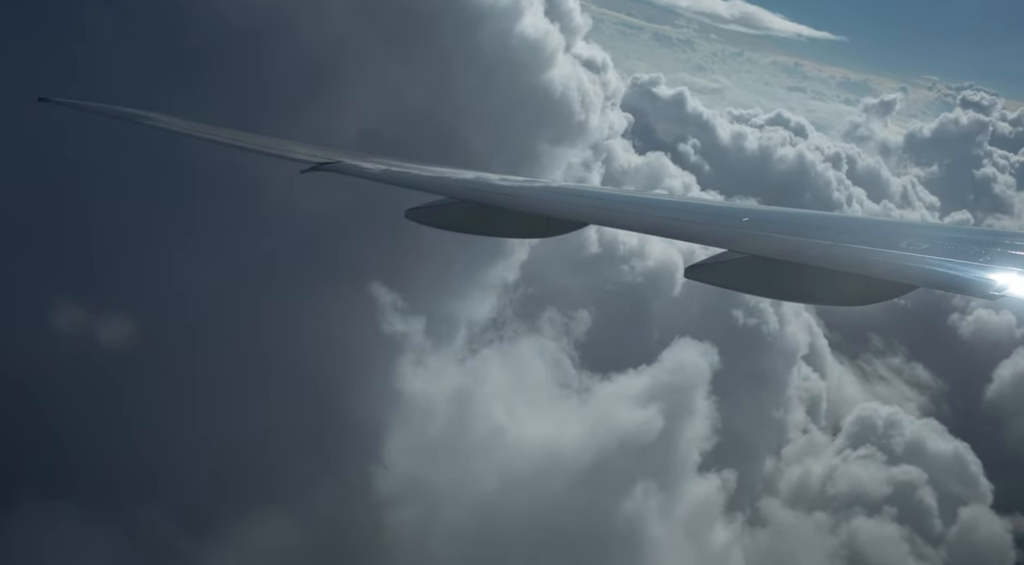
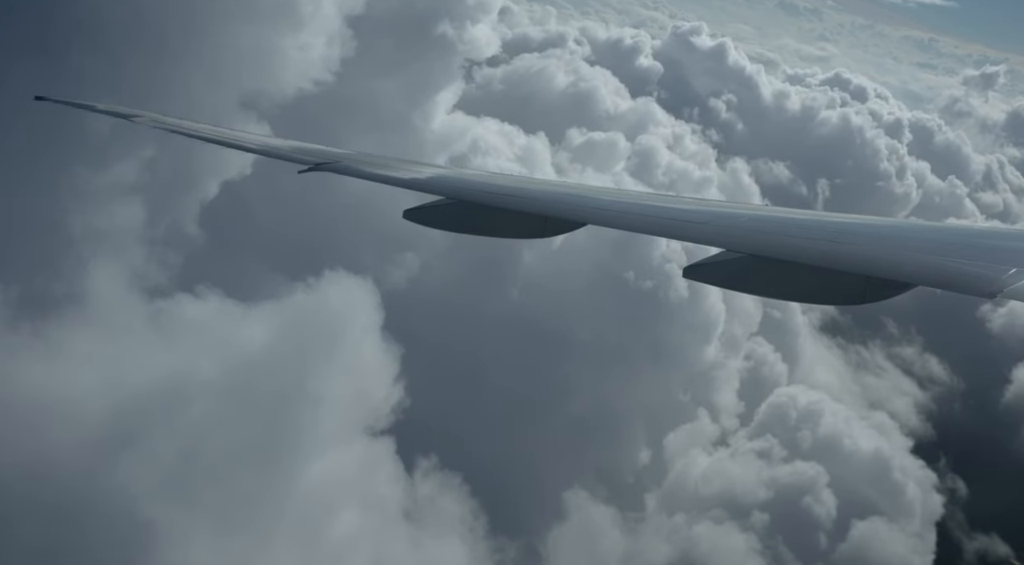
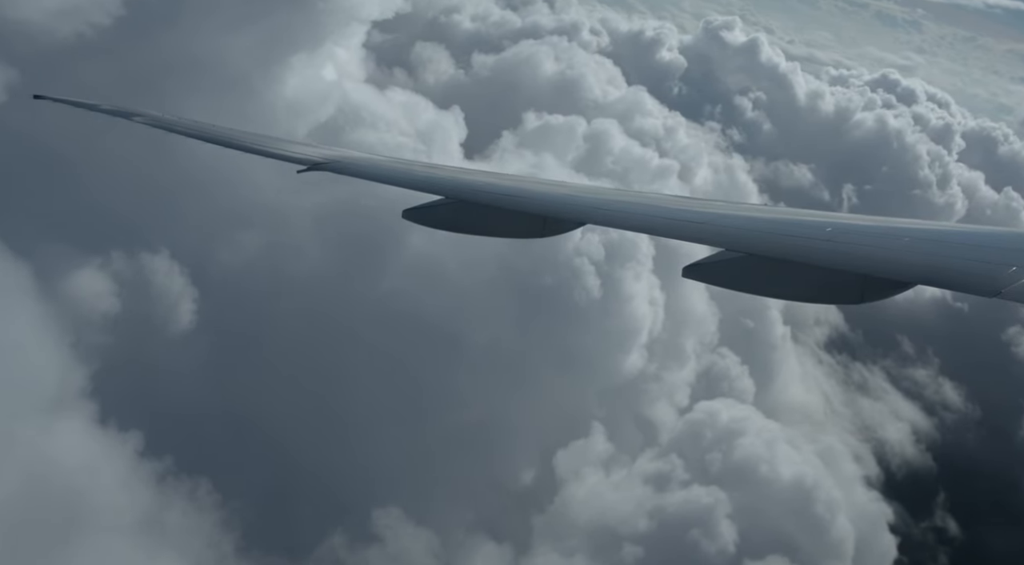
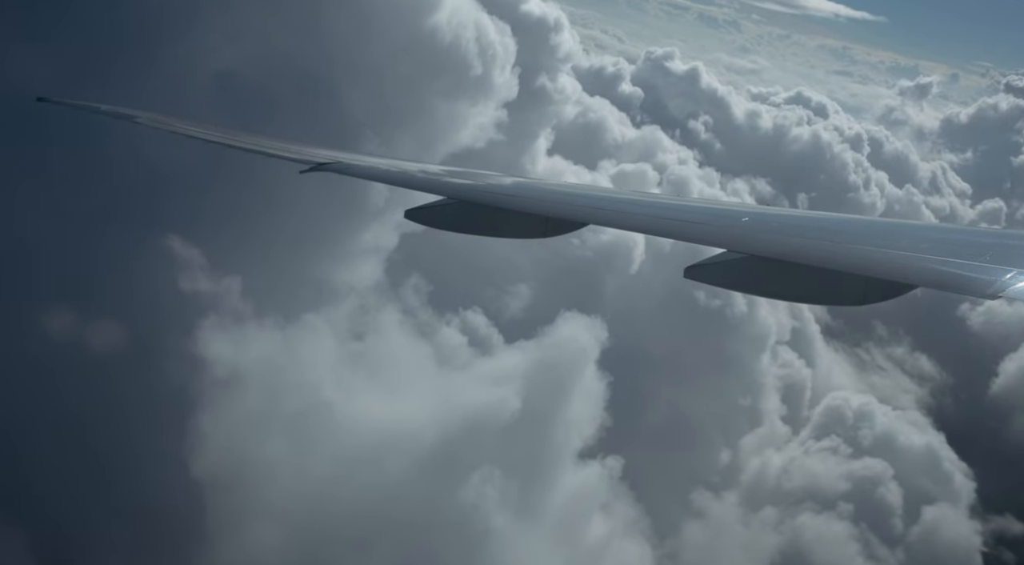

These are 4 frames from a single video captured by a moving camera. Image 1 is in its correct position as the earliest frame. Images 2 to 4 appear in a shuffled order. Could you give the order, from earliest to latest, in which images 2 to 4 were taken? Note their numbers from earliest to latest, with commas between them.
4, 2, 3
